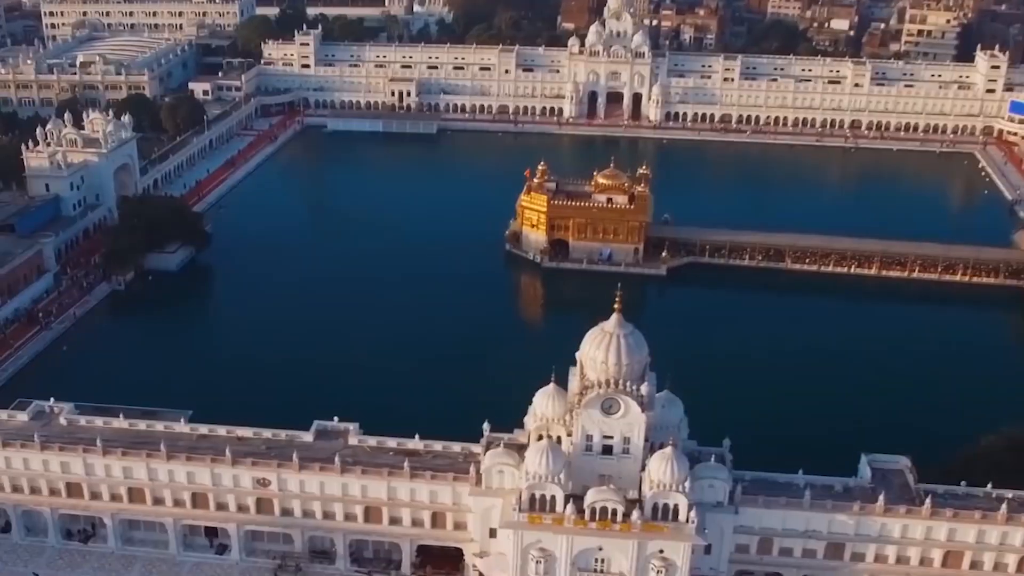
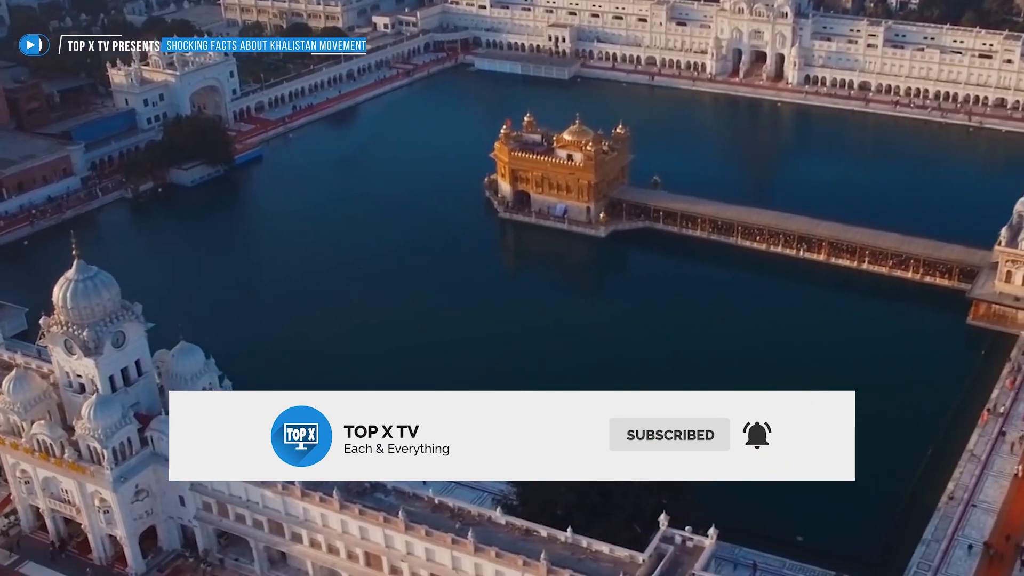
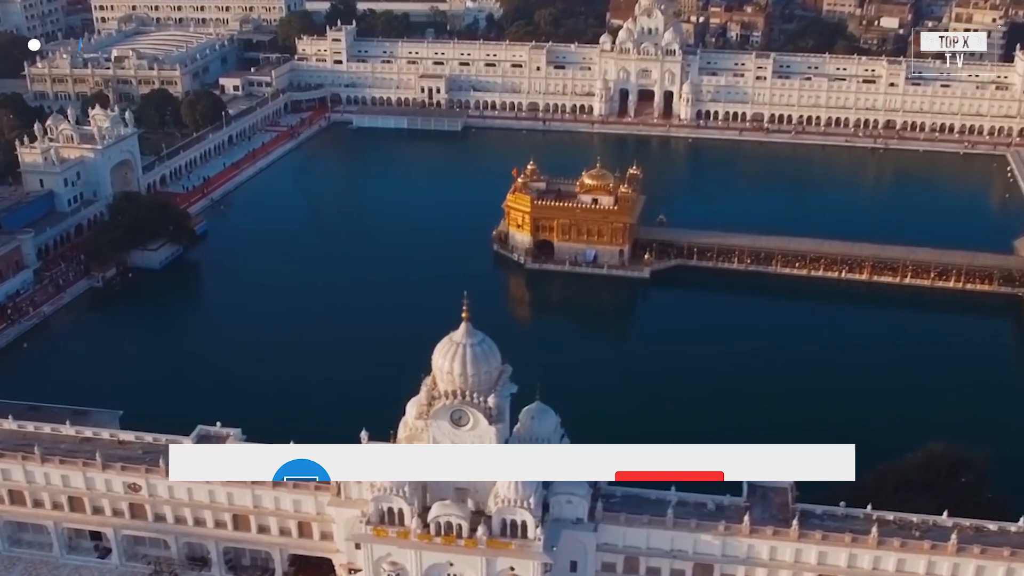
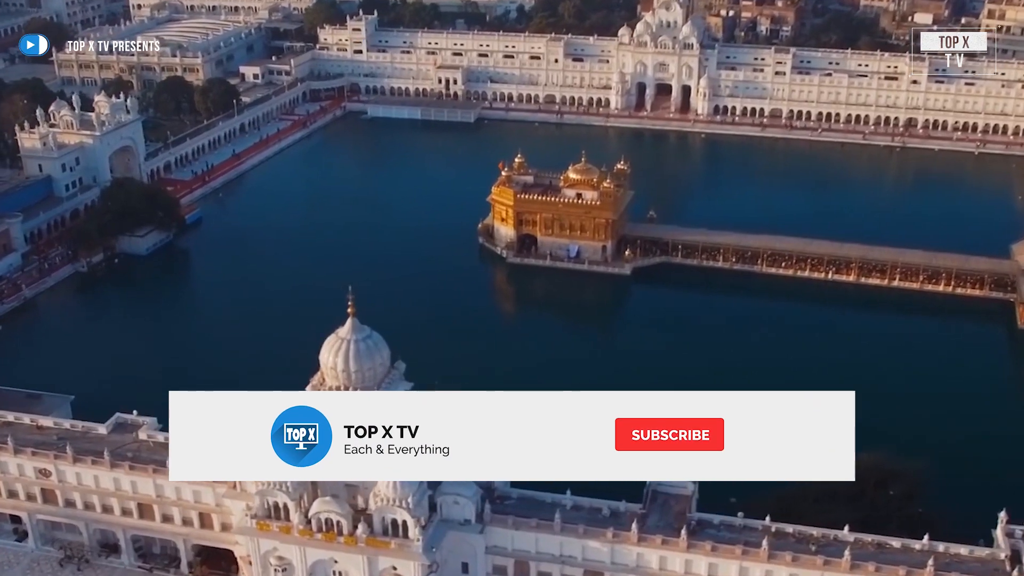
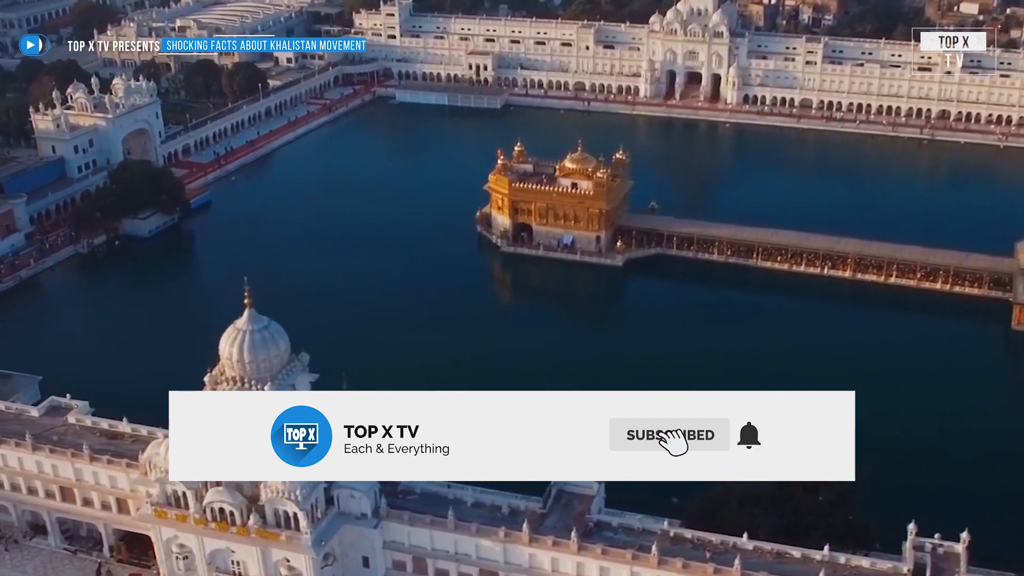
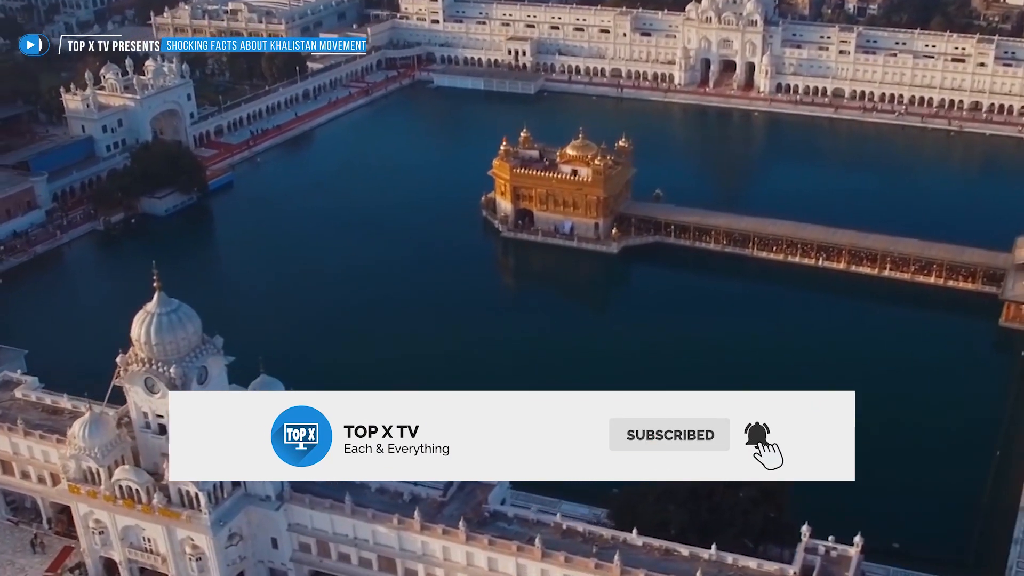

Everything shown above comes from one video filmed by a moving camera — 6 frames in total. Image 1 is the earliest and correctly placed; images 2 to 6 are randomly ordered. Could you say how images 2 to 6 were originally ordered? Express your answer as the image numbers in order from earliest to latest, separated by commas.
3, 4, 5, 6, 2
